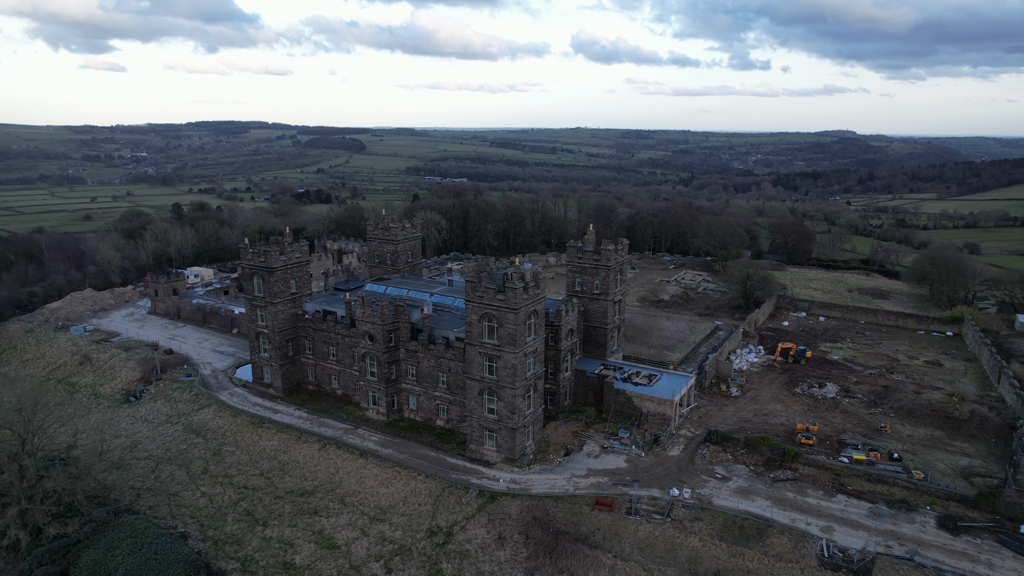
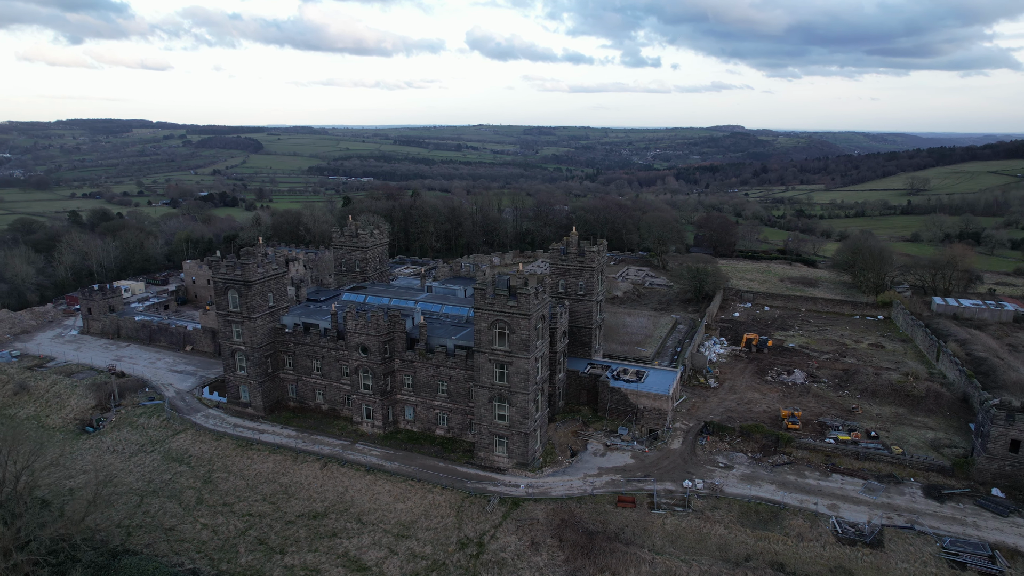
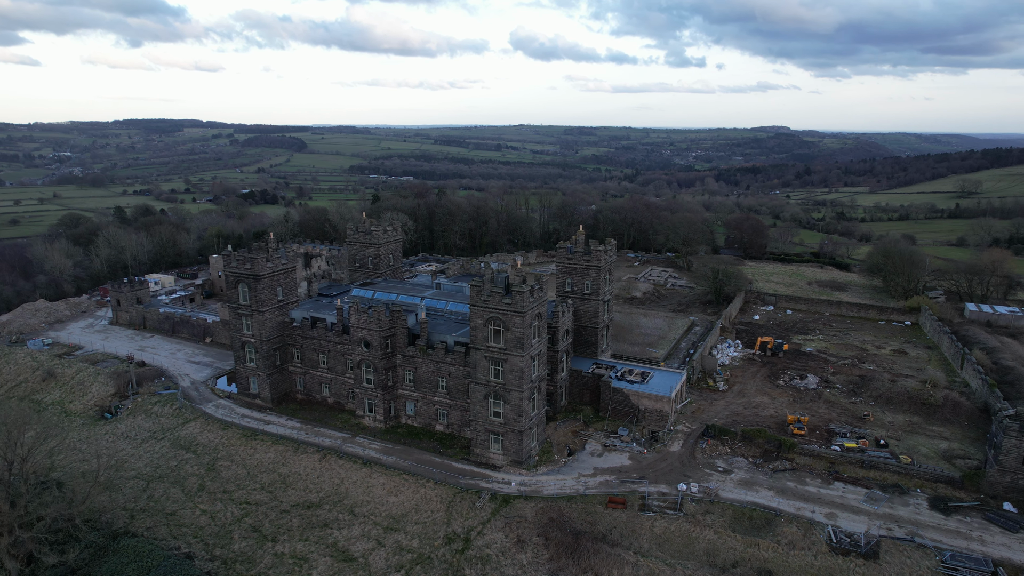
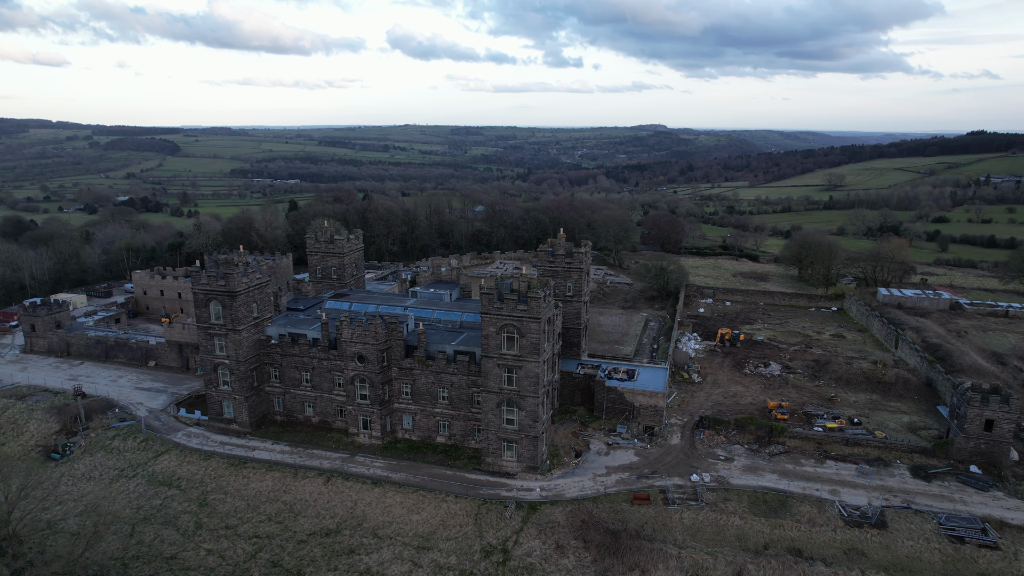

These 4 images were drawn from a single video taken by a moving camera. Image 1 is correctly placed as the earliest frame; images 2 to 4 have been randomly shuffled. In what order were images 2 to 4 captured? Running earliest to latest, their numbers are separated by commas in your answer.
3, 2, 4
